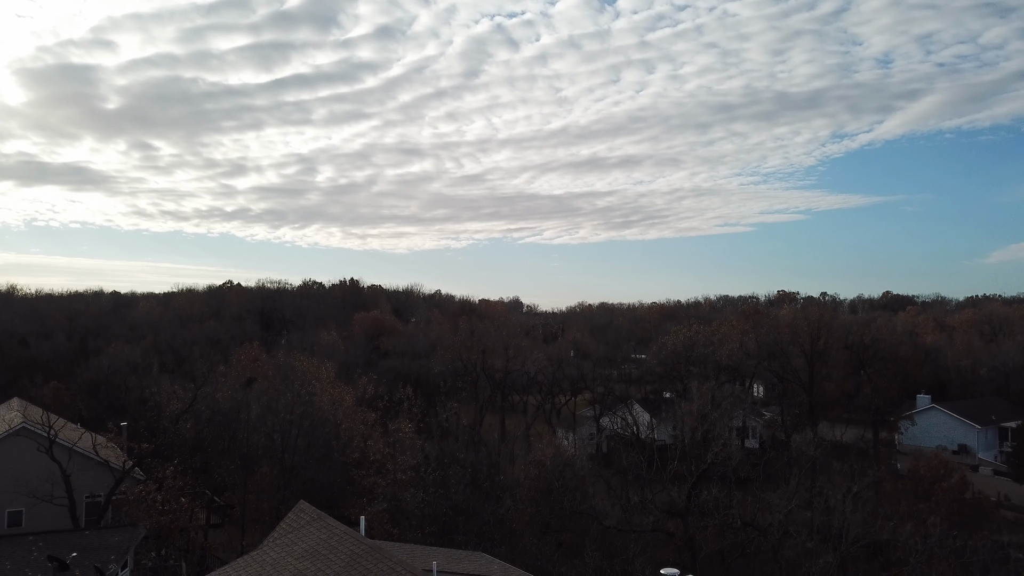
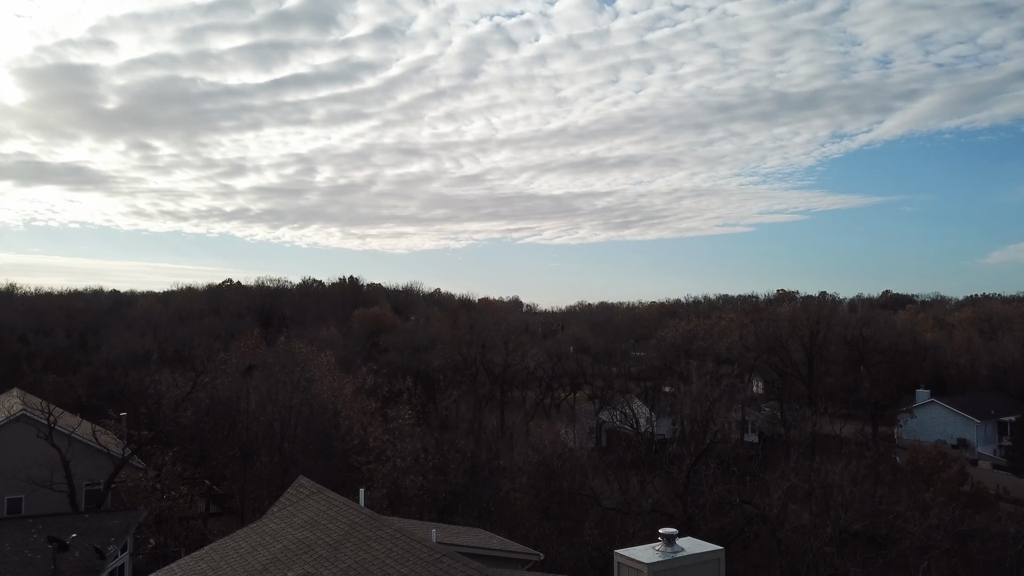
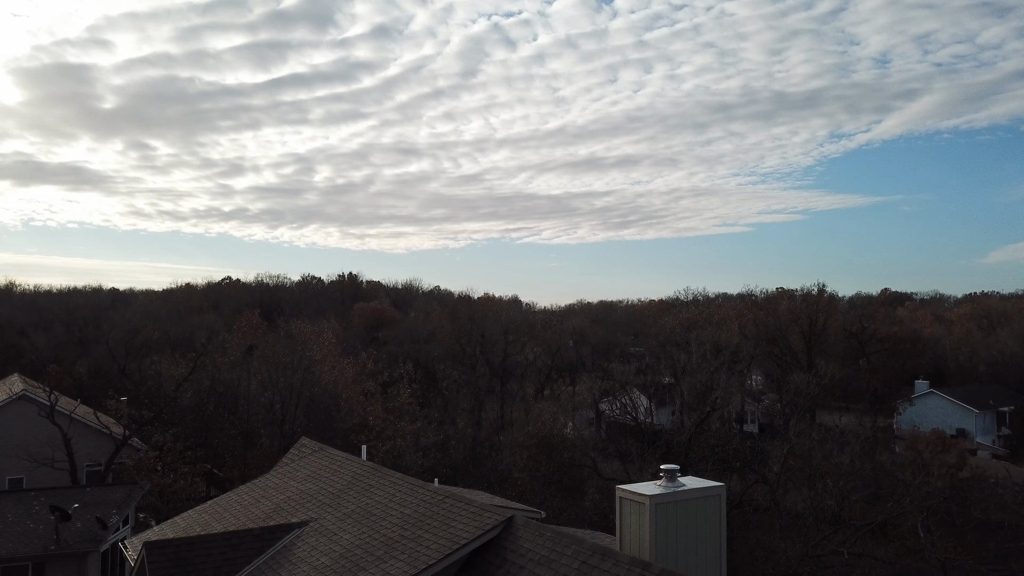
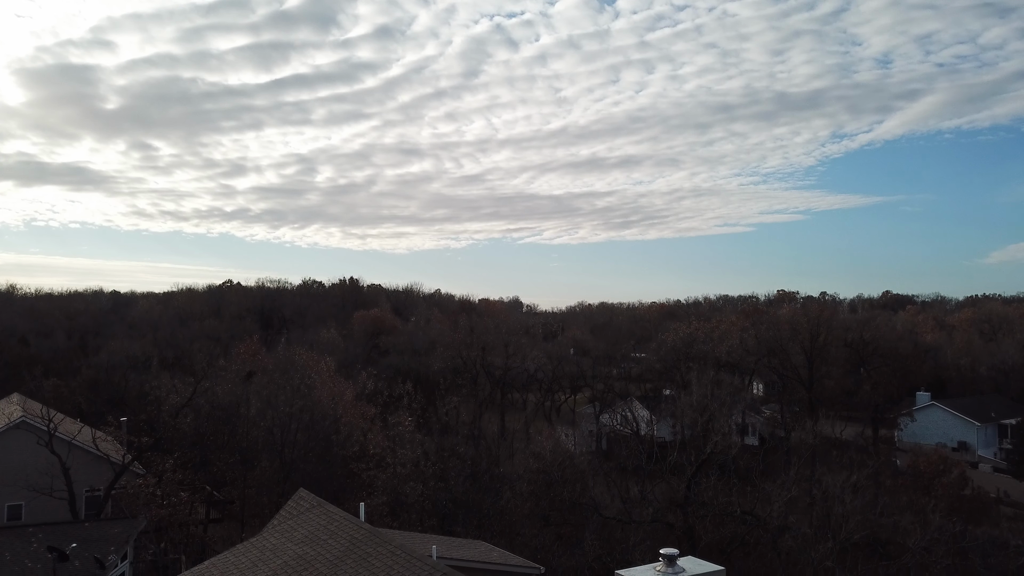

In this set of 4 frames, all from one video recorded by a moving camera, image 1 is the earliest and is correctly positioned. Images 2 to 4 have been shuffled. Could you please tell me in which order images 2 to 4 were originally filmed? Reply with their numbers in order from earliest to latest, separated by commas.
4, 2, 3
